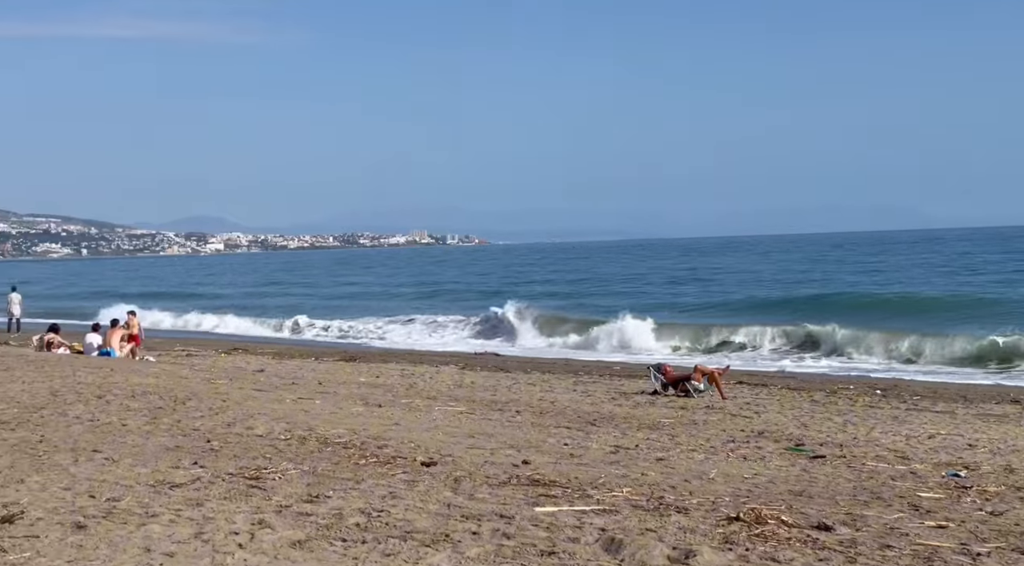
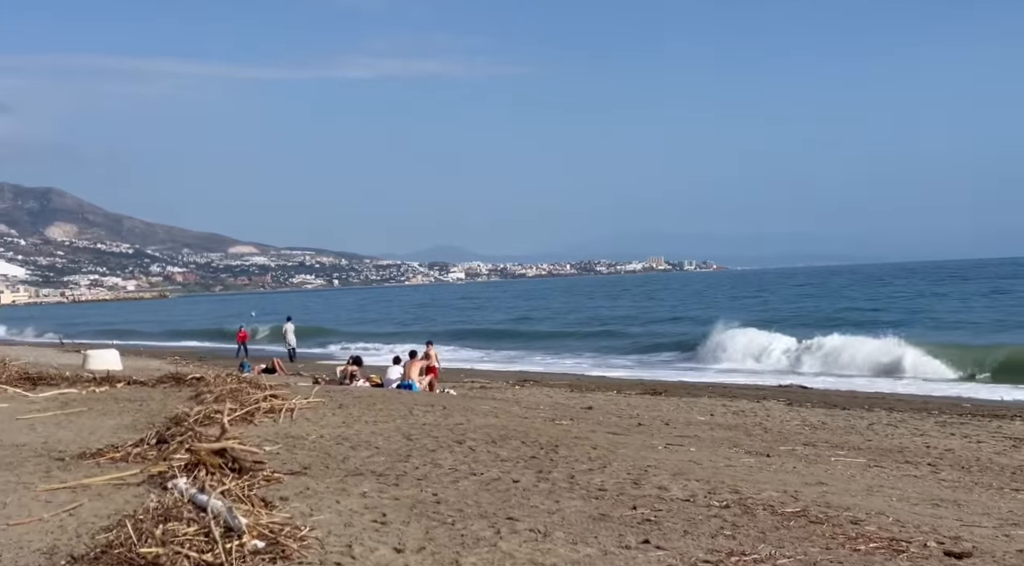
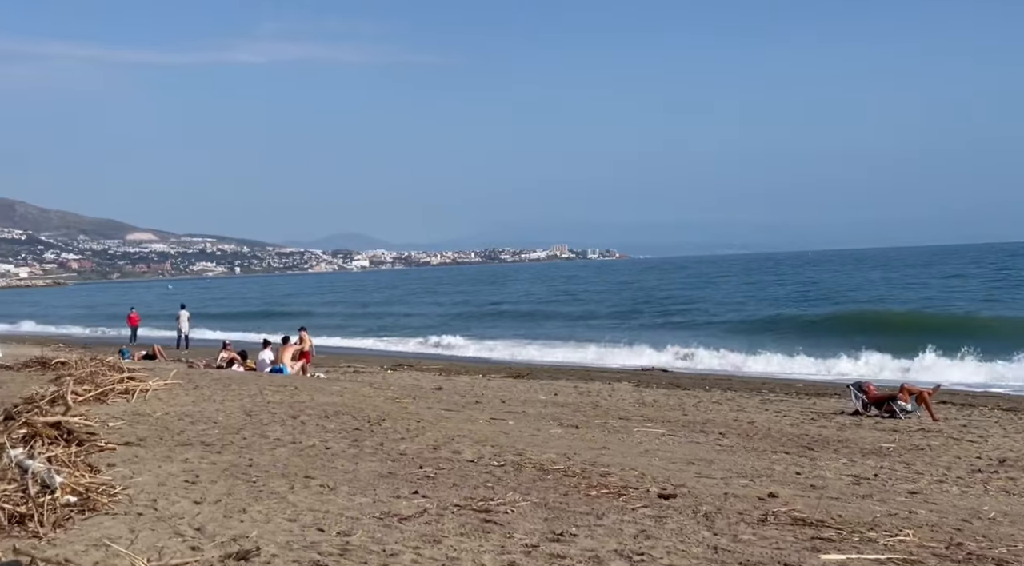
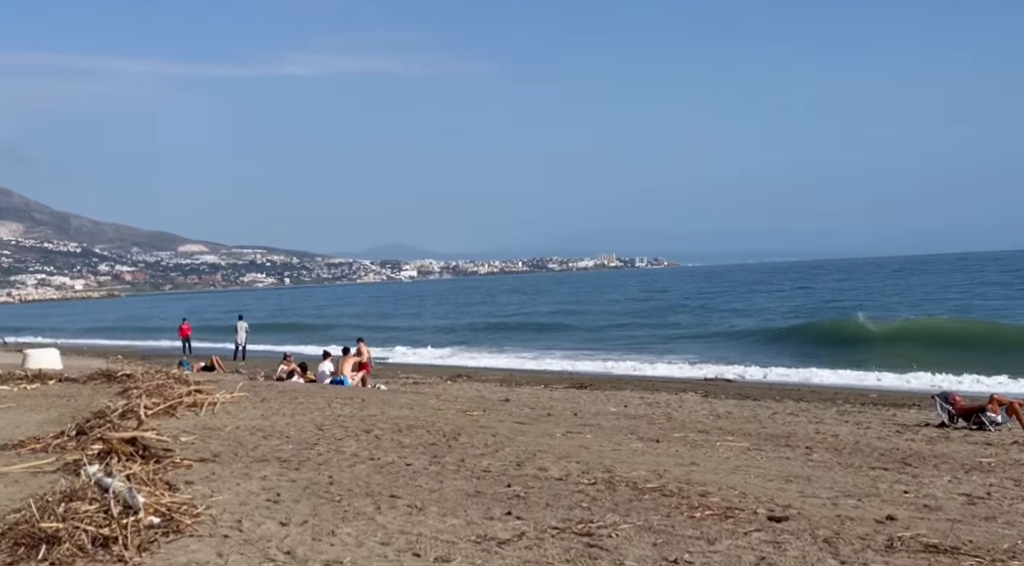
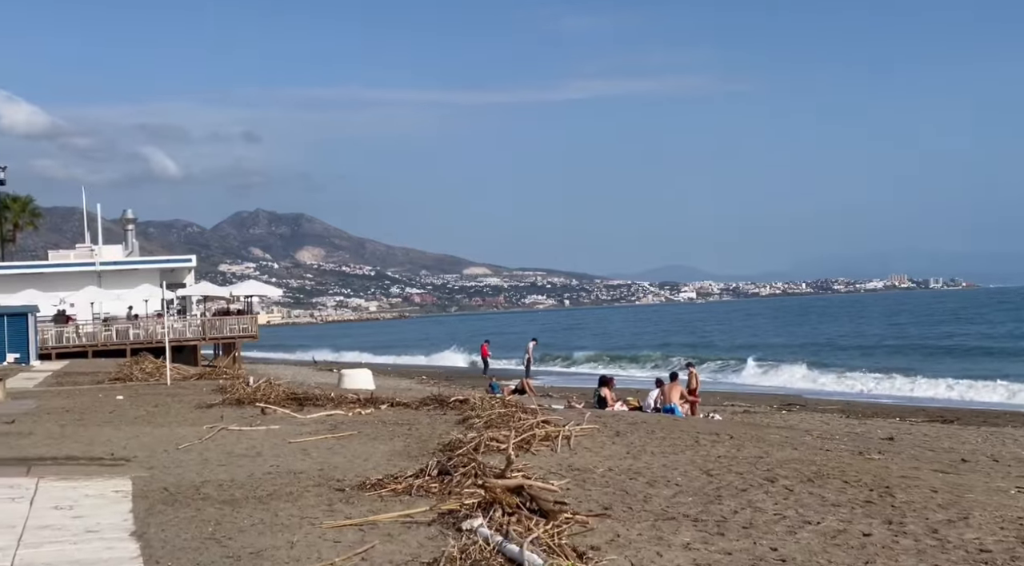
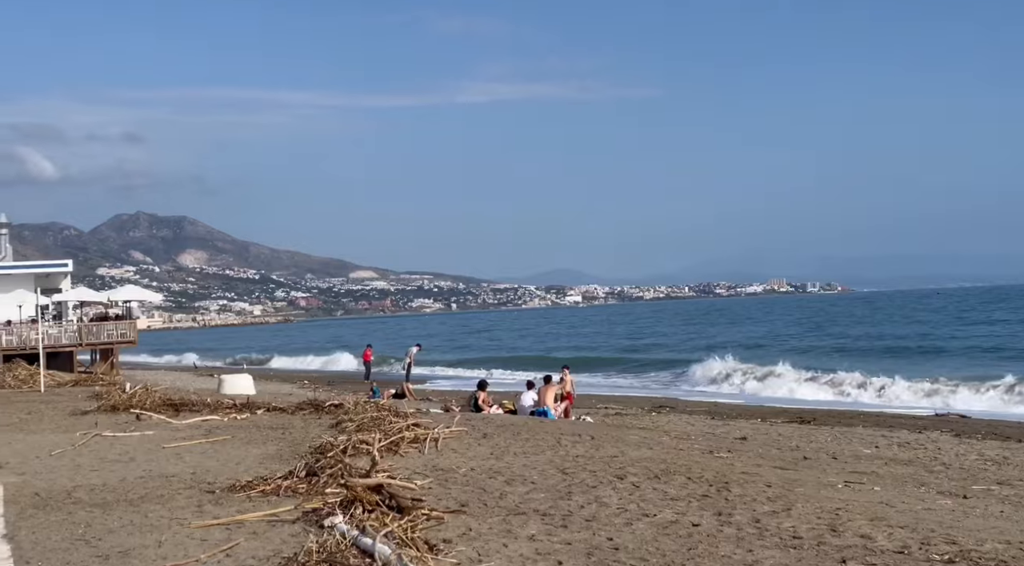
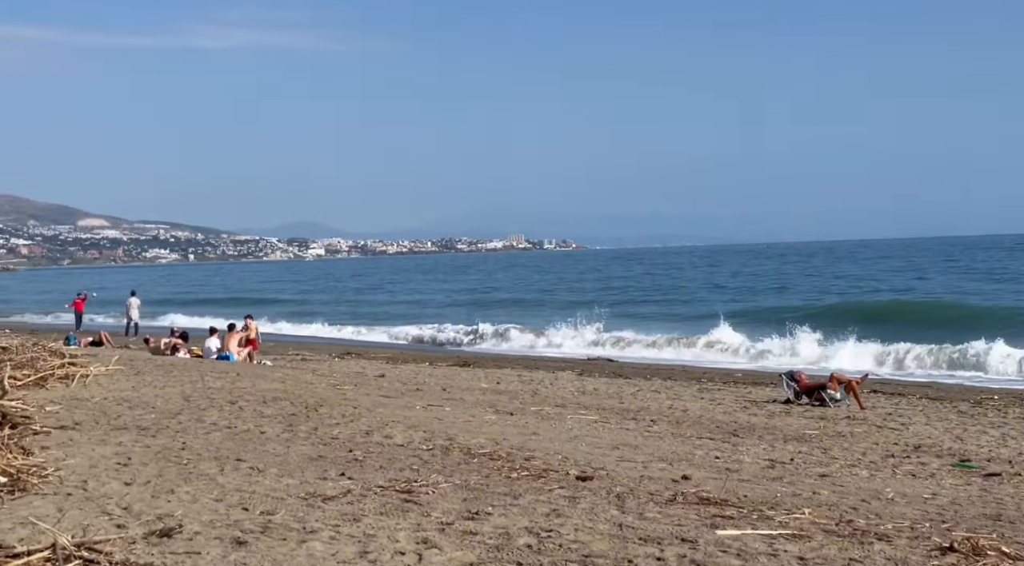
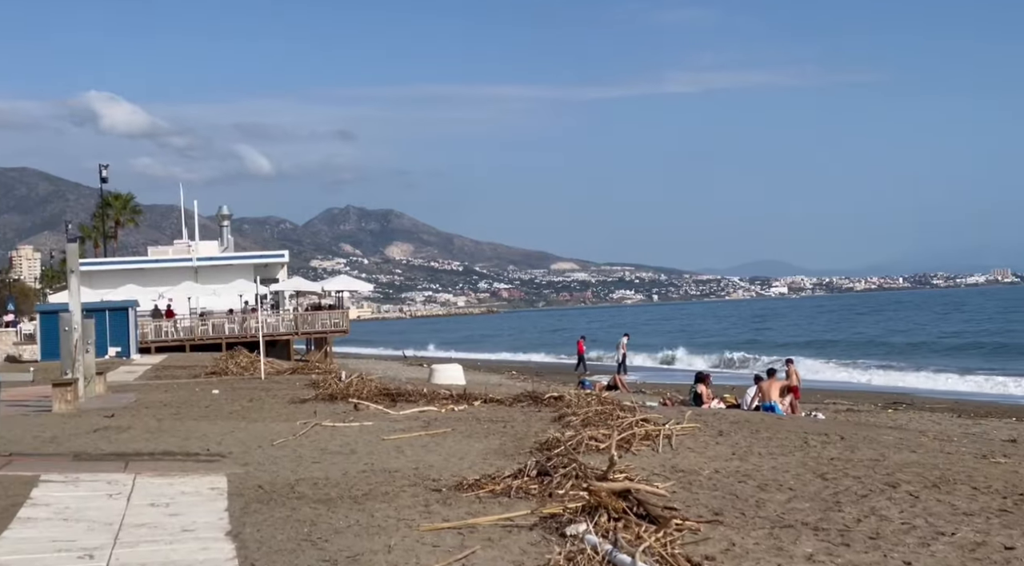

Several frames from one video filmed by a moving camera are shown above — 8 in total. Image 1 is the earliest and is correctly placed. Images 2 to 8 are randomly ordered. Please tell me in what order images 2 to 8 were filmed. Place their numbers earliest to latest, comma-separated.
7, 3, 4, 2, 6, 5, 8
